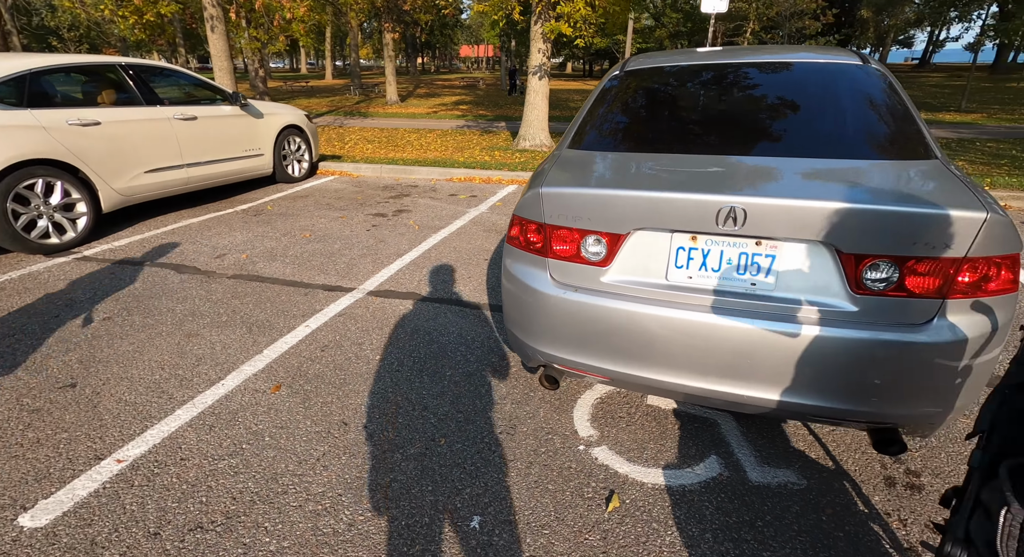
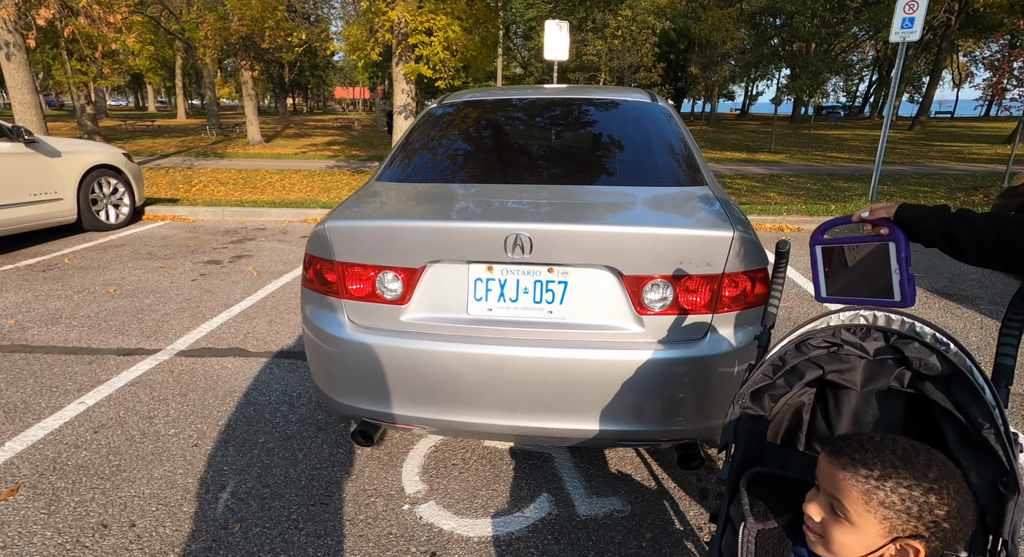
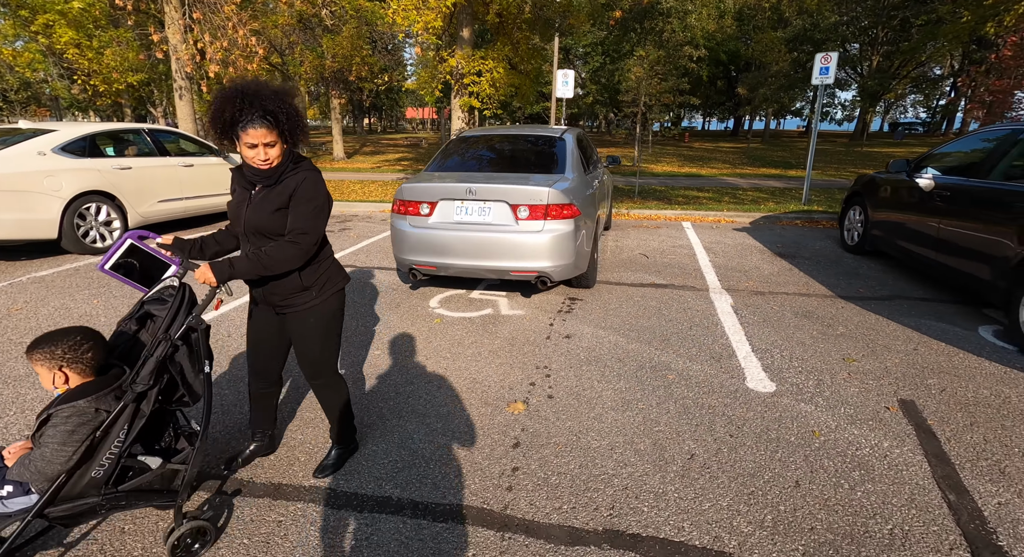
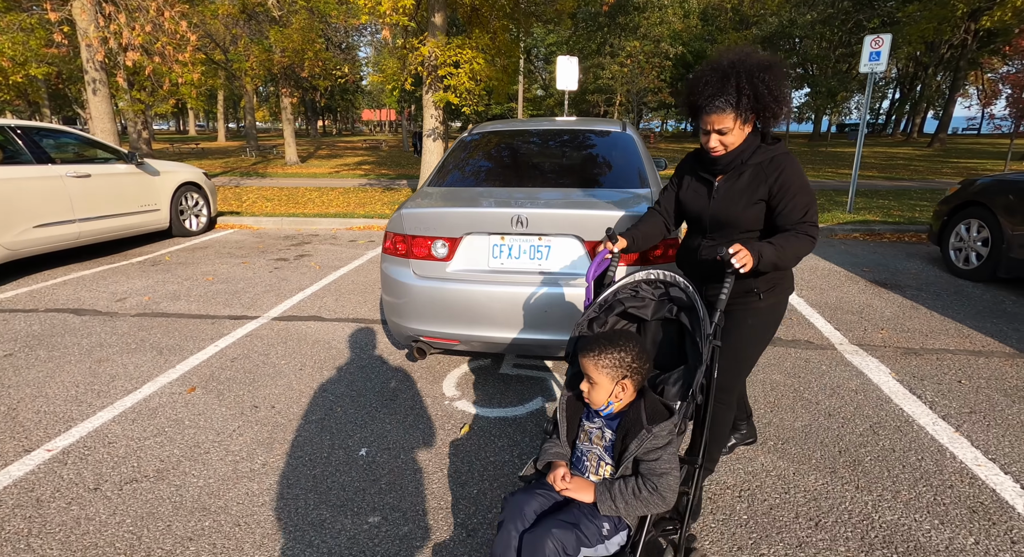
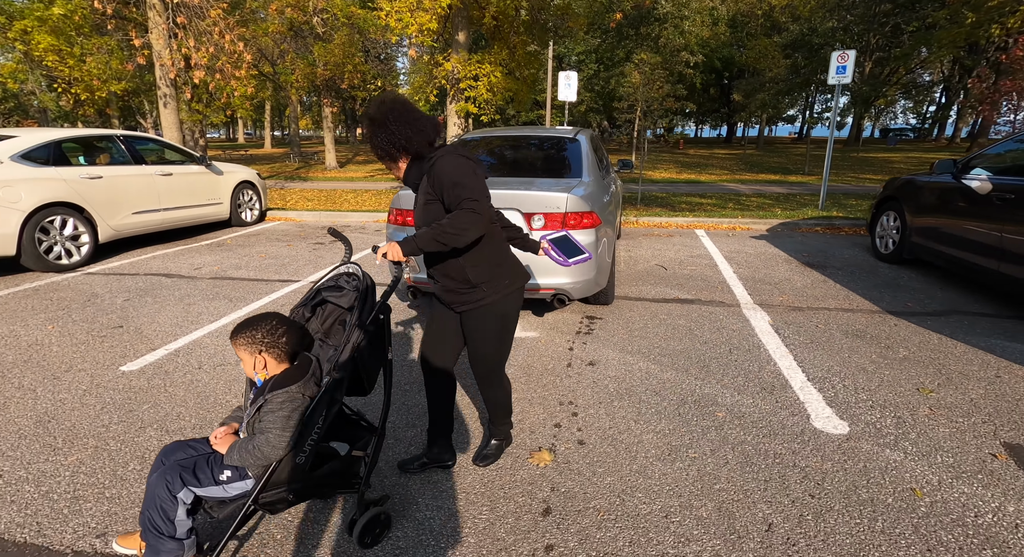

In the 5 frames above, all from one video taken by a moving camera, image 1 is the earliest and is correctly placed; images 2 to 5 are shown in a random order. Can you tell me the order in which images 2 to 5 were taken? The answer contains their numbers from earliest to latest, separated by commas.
2, 4, 5, 3
